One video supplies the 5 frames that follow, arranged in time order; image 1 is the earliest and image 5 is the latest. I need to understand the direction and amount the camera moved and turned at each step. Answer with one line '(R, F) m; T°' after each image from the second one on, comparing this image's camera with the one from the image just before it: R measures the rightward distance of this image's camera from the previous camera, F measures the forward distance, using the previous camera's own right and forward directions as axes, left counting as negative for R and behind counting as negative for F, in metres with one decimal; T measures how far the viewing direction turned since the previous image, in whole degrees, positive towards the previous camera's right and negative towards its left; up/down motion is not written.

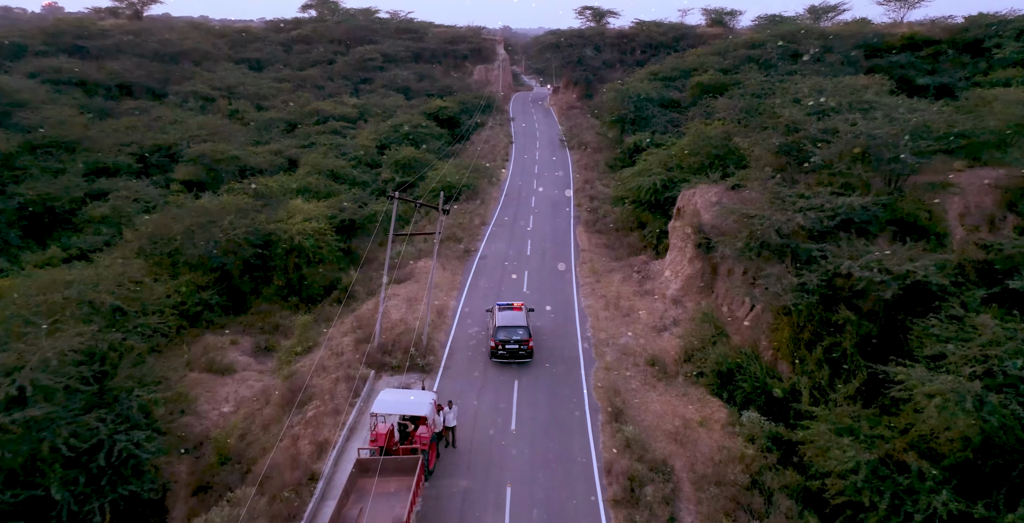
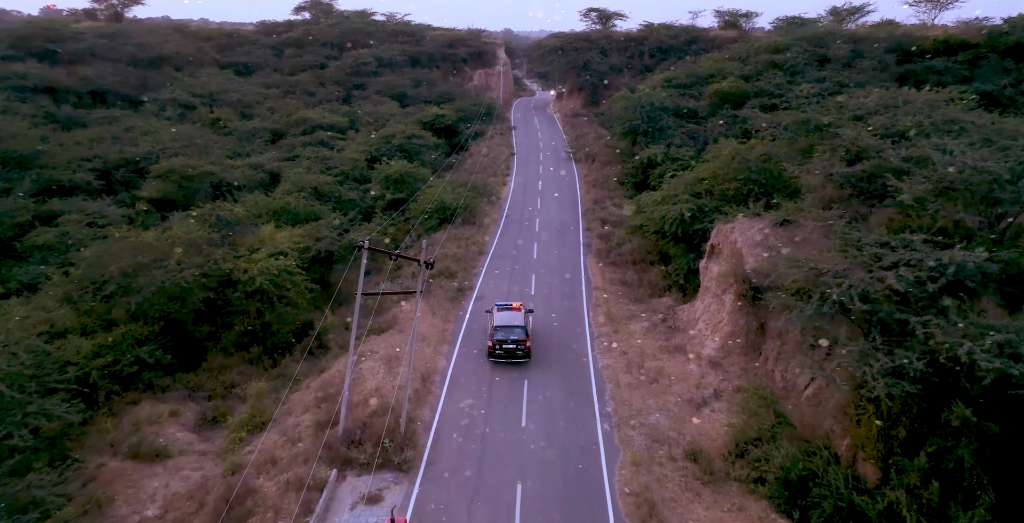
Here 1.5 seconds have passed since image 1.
(0.0, +4.0) m; 0°
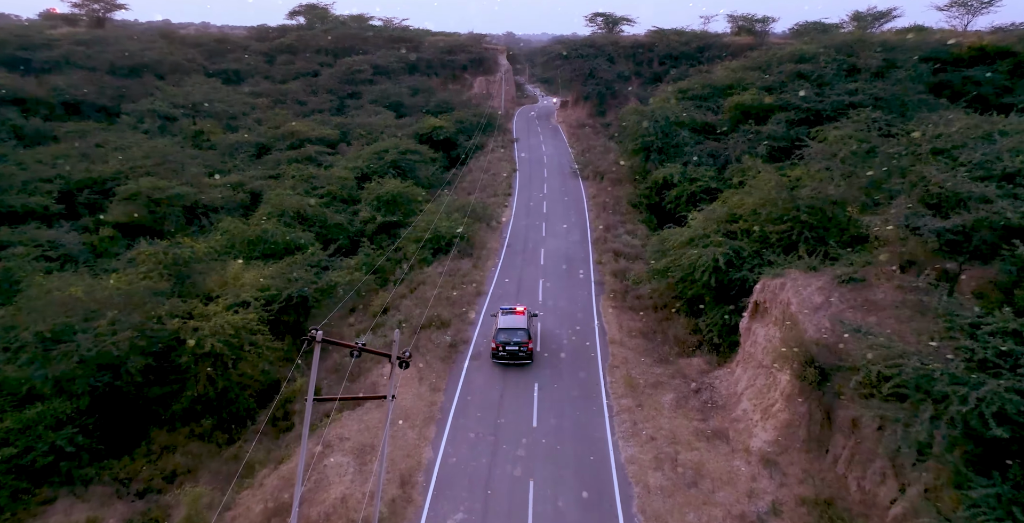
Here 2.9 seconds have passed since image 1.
(0.0, +3.6) m; 0°
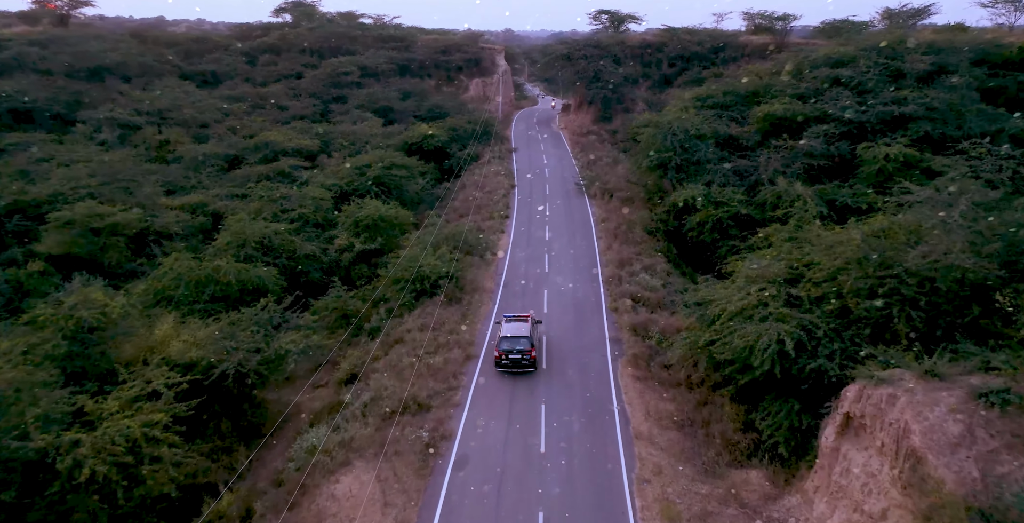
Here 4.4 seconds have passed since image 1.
(+0.1, +4.9) m; 0°
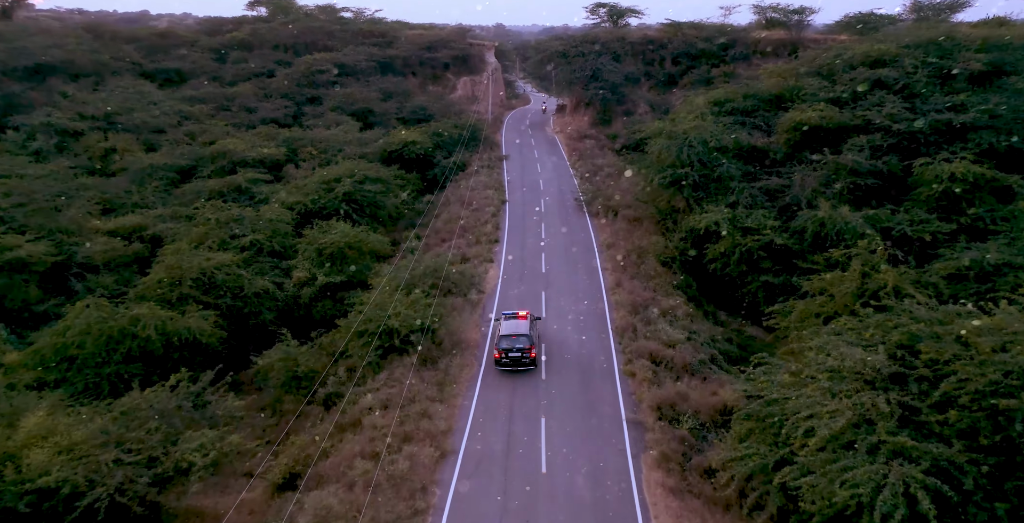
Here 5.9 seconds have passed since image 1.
(+0.1, +5.0) m; +1°
